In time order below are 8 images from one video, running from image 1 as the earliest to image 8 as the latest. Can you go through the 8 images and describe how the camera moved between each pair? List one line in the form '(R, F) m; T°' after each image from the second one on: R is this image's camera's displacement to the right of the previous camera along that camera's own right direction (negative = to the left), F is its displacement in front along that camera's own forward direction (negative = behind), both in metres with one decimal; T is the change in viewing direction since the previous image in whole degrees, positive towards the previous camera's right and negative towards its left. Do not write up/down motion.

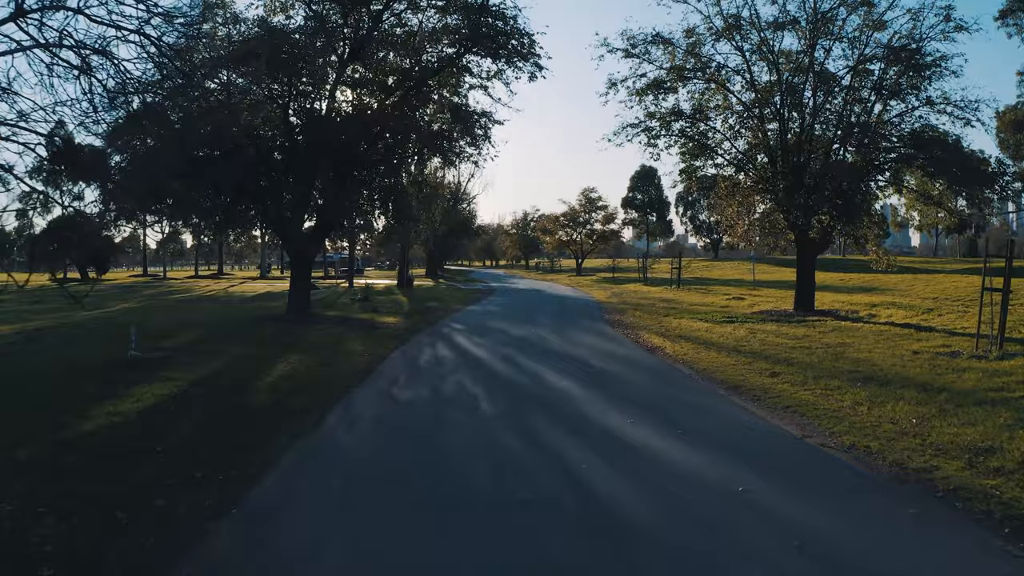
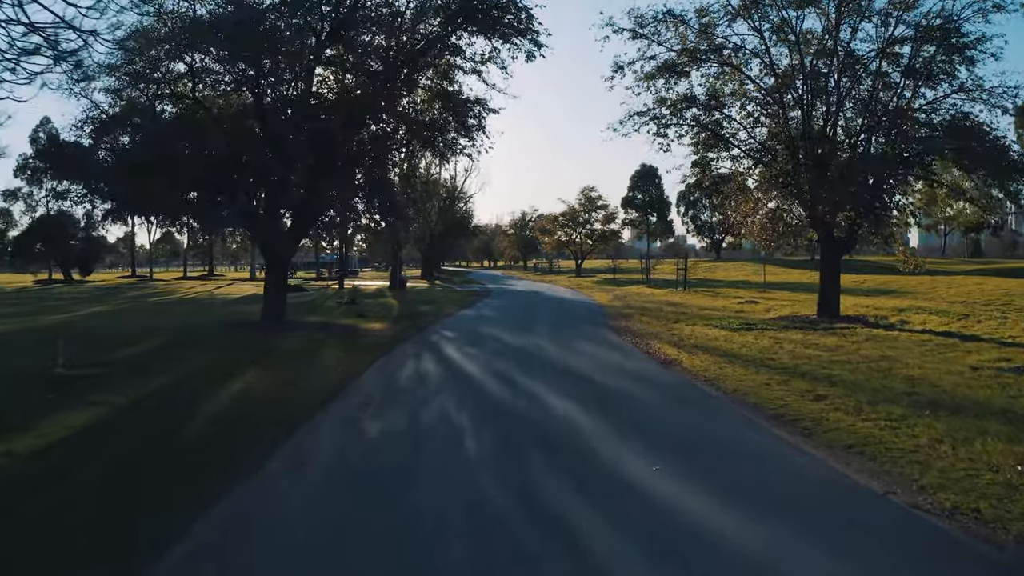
(+0.1, +1.8) m; 0°
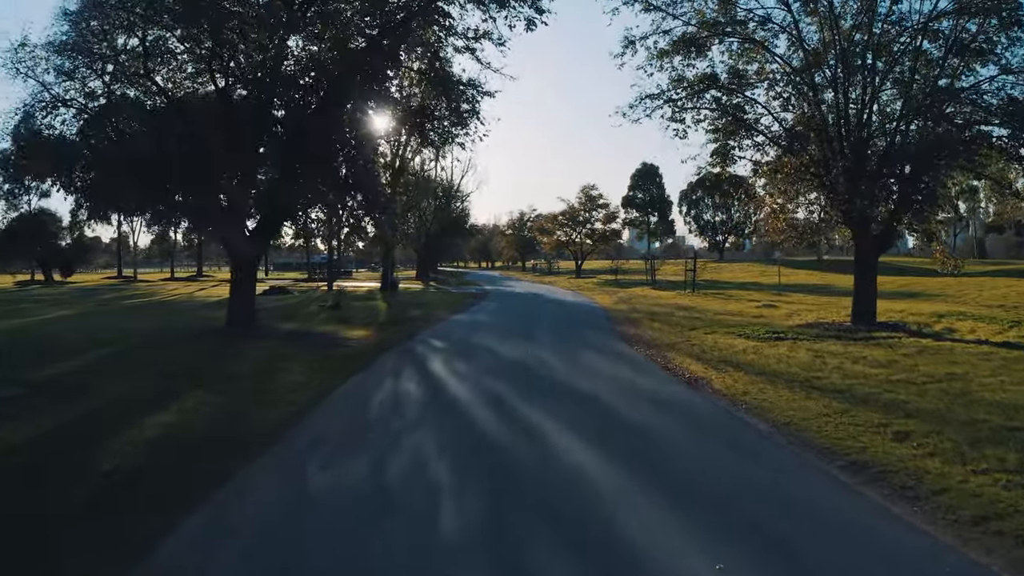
(0.0, +2.0) m; 0°
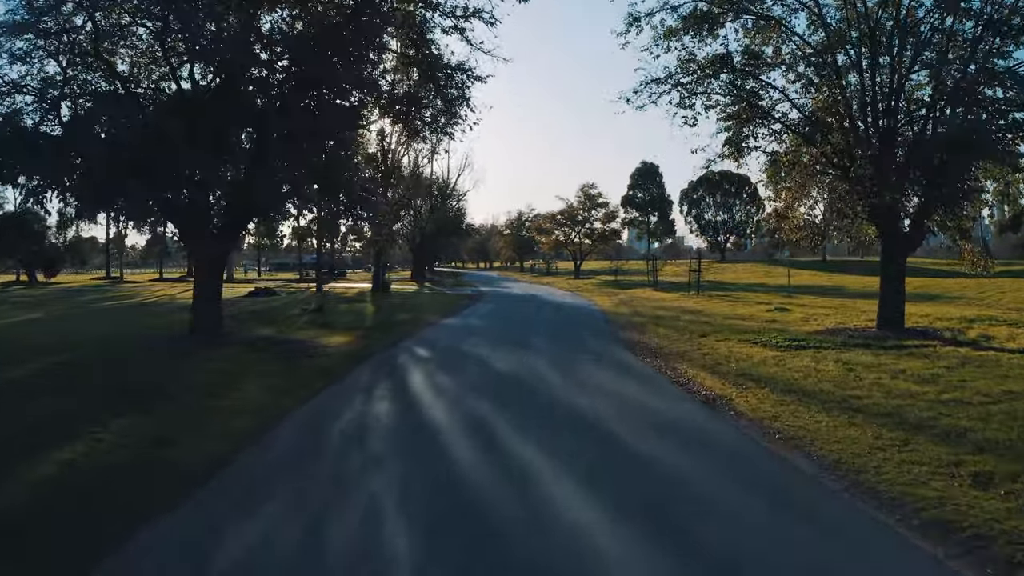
(+0.1, +1.5) m; 0°
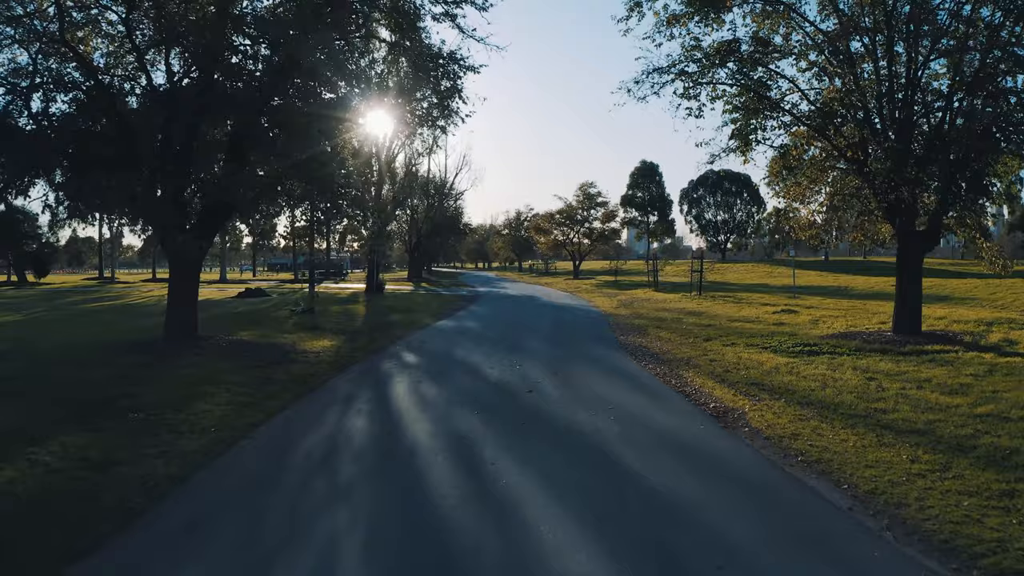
(+0.1, +0.8) m; 0°
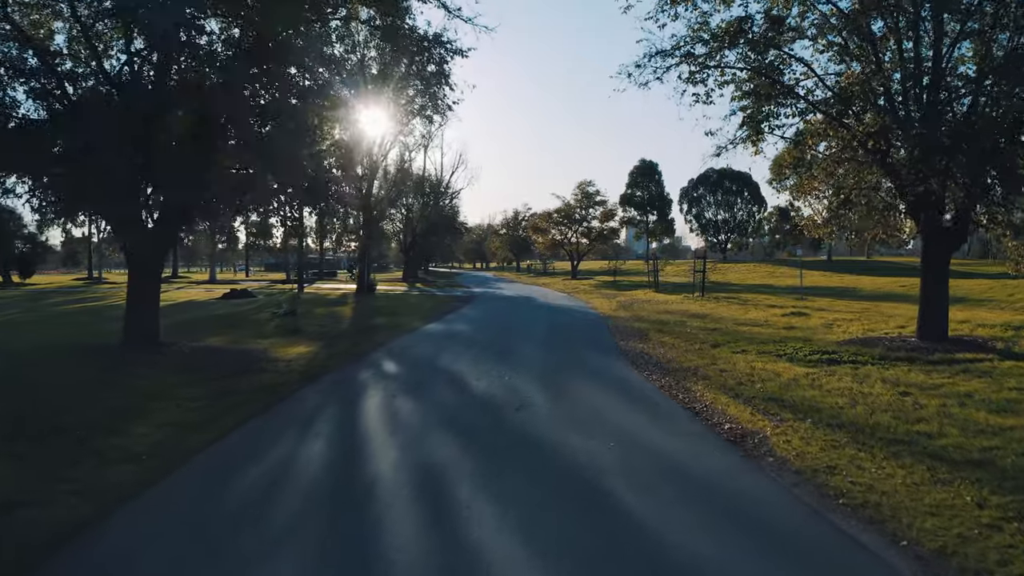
(+0.1, +1.2) m; 0°
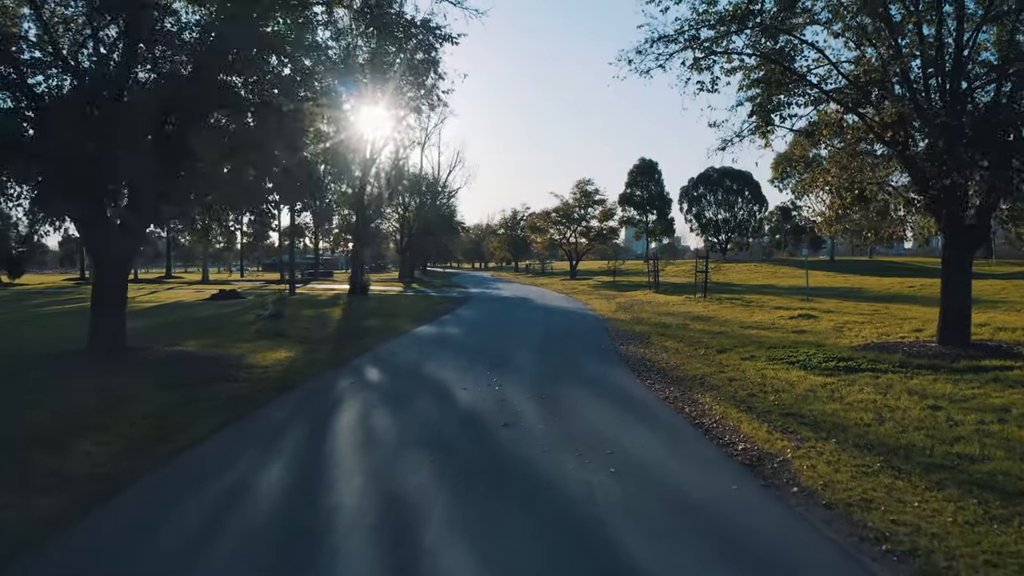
(+0.1, +0.9) m; 0°
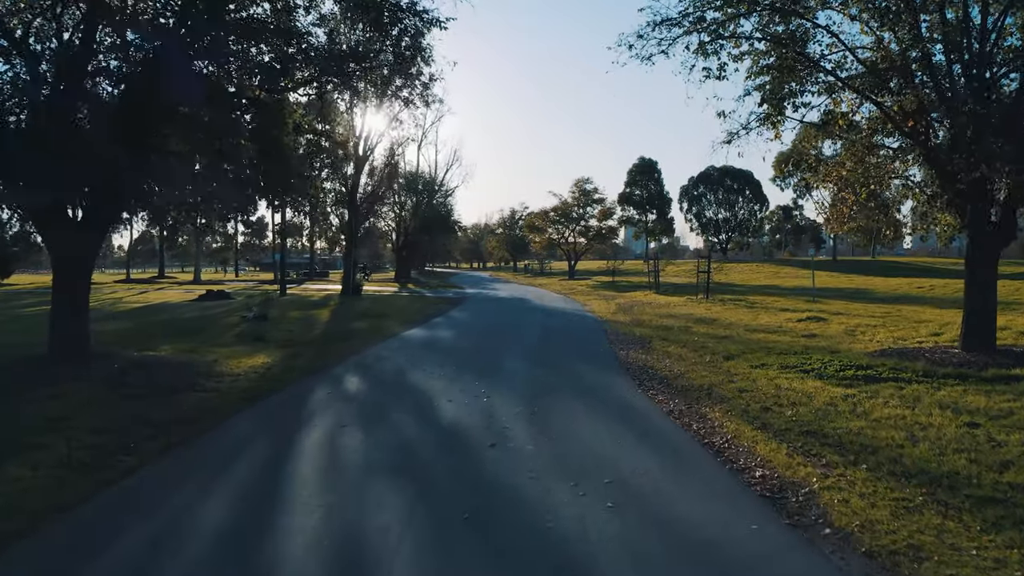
(+0.1, +0.9) m; 0°
